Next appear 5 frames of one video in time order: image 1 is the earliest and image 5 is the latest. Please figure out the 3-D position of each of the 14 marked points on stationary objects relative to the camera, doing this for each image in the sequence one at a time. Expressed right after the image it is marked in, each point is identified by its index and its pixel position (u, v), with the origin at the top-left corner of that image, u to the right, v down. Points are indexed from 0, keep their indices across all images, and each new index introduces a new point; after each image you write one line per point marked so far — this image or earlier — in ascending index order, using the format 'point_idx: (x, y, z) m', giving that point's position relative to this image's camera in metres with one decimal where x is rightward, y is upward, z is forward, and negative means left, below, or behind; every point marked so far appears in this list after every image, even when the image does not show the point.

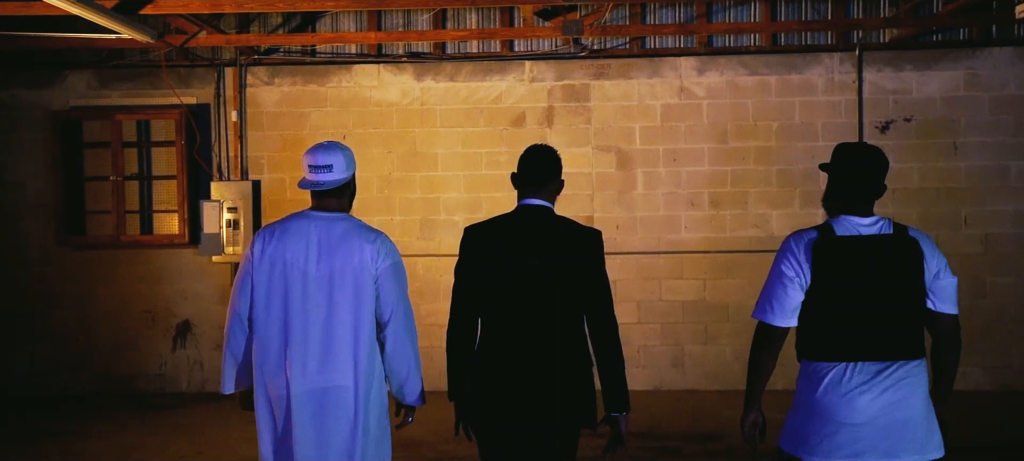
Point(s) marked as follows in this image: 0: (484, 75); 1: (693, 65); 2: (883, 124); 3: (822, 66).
0: (-0.3, +1.4, +7.7) m
1: (+1.6, +1.5, +7.5) m
2: (+3.3, +0.9, +7.4) m
3: (+2.7, +1.5, +7.4) m
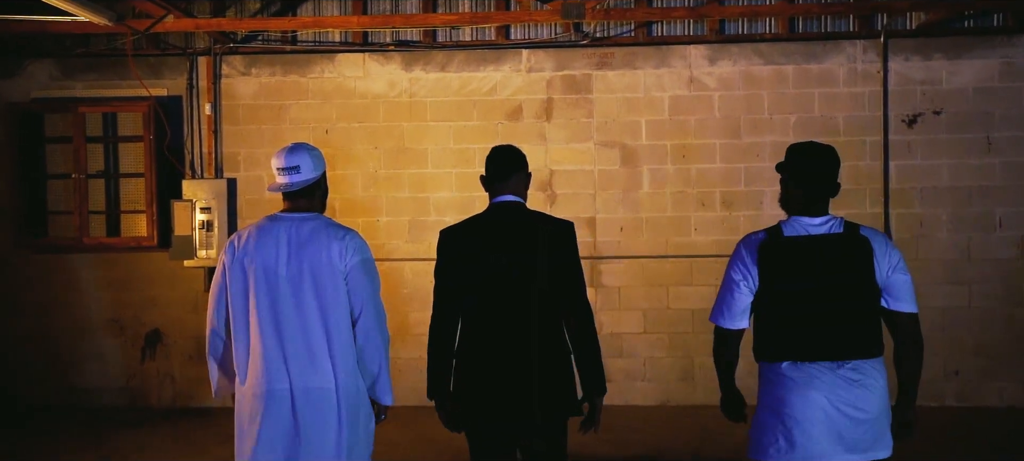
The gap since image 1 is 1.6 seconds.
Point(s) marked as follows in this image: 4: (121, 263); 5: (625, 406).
0: (-0.3, +1.4, +7.1) m
1: (+1.6, +1.5, +6.9) m
2: (+3.2, +0.9, +6.8) m
3: (+2.7, +1.4, +6.8) m
4: (-3.4, -0.3, +7.3) m
5: (+1.0, -1.5, +7.1) m
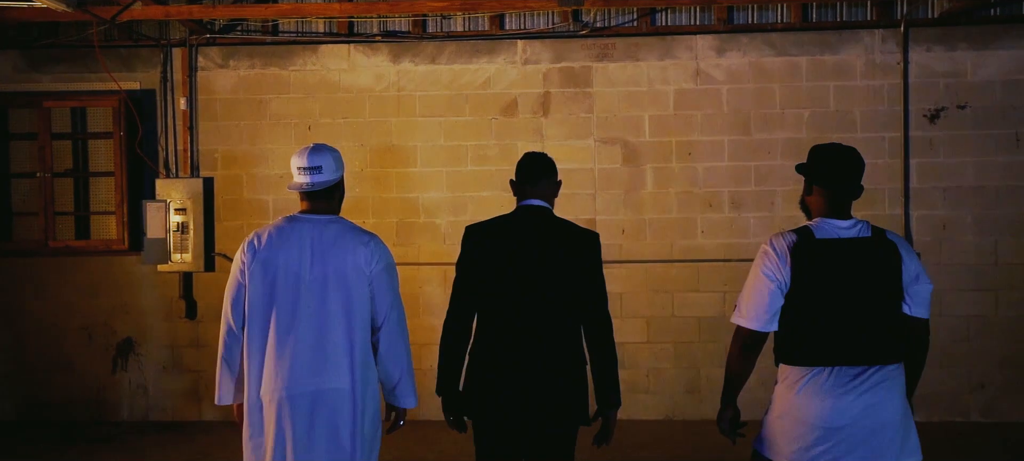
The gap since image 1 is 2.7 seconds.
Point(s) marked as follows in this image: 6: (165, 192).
0: (-0.3, +1.4, +6.7) m
1: (+1.5, +1.4, +6.5) m
2: (+3.2, +0.9, +6.3) m
3: (+2.7, +1.4, +6.4) m
4: (-3.4, -0.3, +6.8) m
5: (+0.9, -1.5, +6.7) m
6: (-2.7, +0.3, +6.6) m
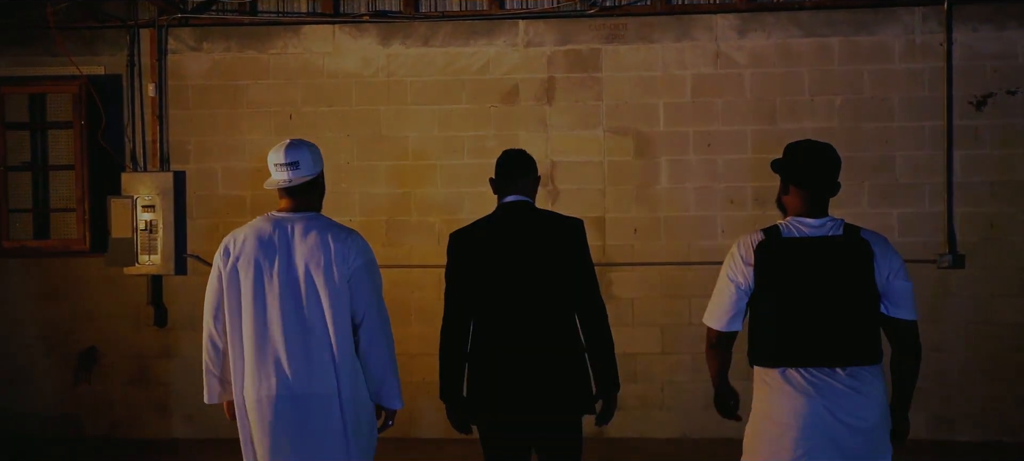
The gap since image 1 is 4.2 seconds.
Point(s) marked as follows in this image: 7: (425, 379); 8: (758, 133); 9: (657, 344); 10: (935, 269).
0: (-0.3, +1.4, +6.1) m
1: (+1.6, +1.5, +5.9) m
2: (+3.2, +0.9, +5.7) m
3: (+2.7, +1.4, +5.8) m
4: (-3.4, -0.3, +6.2) m
5: (+0.9, -1.5, +6.1) m
6: (-2.7, +0.3, +6.0) m
7: (-0.6, -1.1, +6.2) m
8: (+1.7, +0.7, +5.9) m
9: (+1.0, -0.8, +6.0) m
10: (+2.9, -0.3, +5.8) m
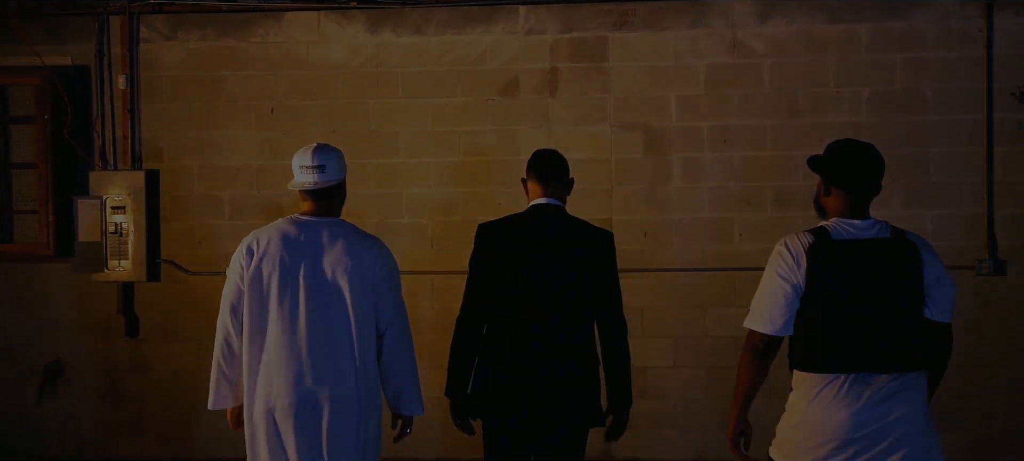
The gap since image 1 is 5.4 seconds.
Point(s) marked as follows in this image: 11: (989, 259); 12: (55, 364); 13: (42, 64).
0: (-0.3, +1.4, +5.6) m
1: (+1.5, +1.4, +5.4) m
2: (+3.2, +0.9, +5.2) m
3: (+2.7, +1.4, +5.3) m
4: (-3.4, -0.3, +5.8) m
5: (+0.9, -1.5, +5.6) m
6: (-2.7, +0.3, +5.6) m
7: (-0.6, -1.1, +5.7) m
8: (+1.7, +0.7, +5.4) m
9: (+1.0, -0.8, +5.5) m
10: (+2.9, -0.3, +5.3) m
11: (+3.0, -0.2, +5.2) m
12: (-3.1, -0.9, +5.8) m
13: (-3.2, +1.1, +5.8) m
